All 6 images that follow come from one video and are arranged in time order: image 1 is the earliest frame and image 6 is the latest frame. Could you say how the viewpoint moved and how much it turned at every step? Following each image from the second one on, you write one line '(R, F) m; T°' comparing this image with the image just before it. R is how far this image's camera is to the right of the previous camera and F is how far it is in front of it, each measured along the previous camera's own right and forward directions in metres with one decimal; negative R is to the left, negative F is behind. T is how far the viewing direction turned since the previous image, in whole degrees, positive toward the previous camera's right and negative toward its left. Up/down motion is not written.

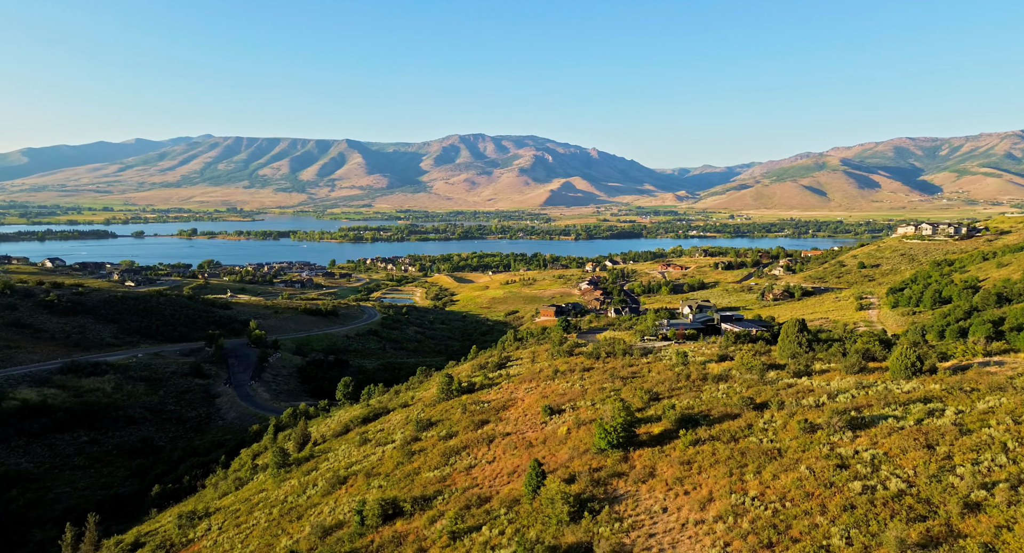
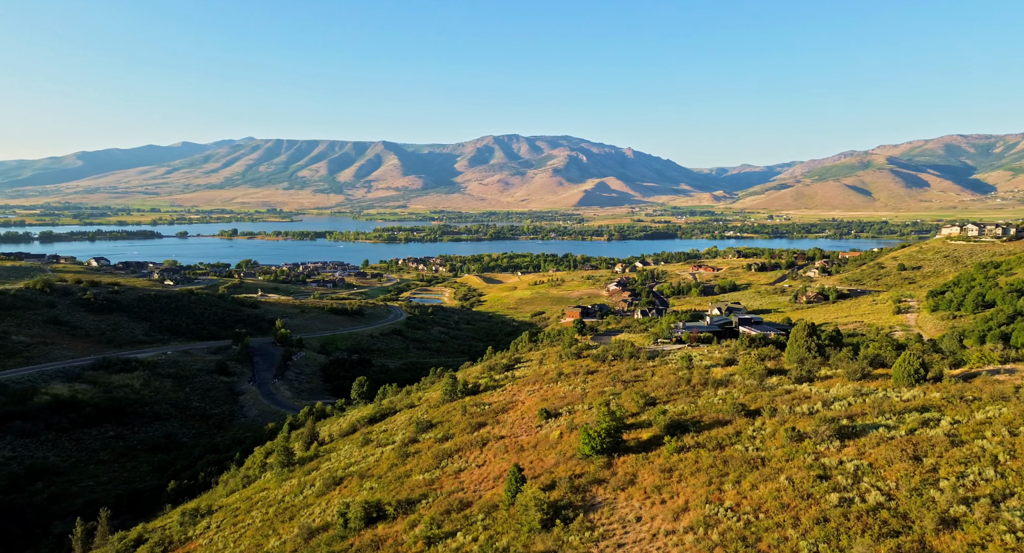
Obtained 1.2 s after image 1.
(+2.1, +0.5) m; -3°
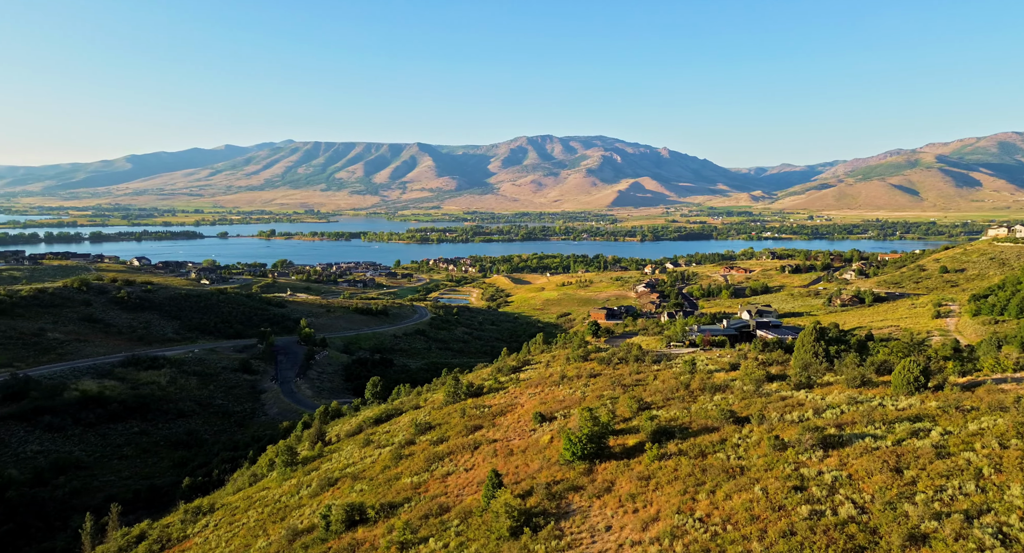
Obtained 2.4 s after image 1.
(+2.2, +0.5) m; -3°
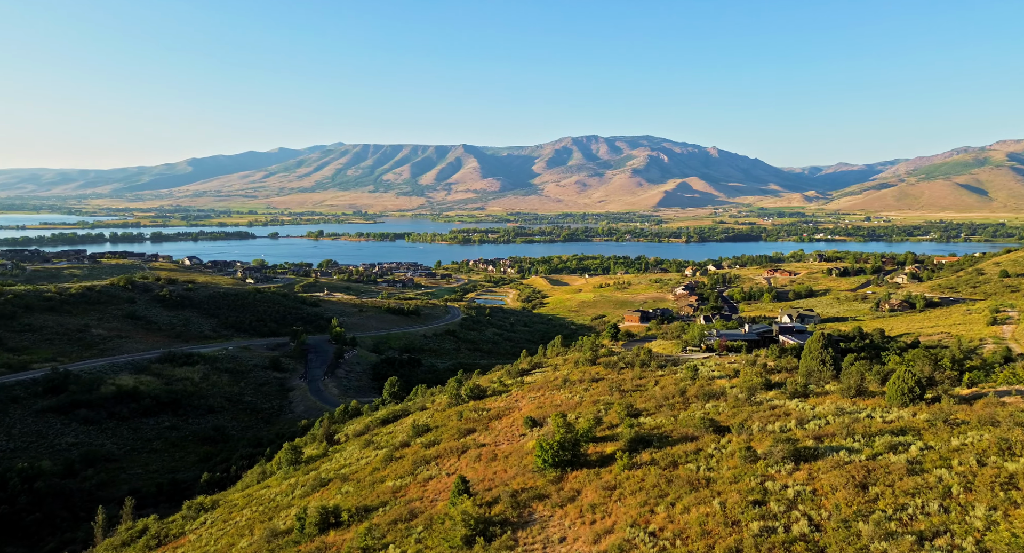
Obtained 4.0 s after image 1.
(+2.9, +0.8) m; -4°
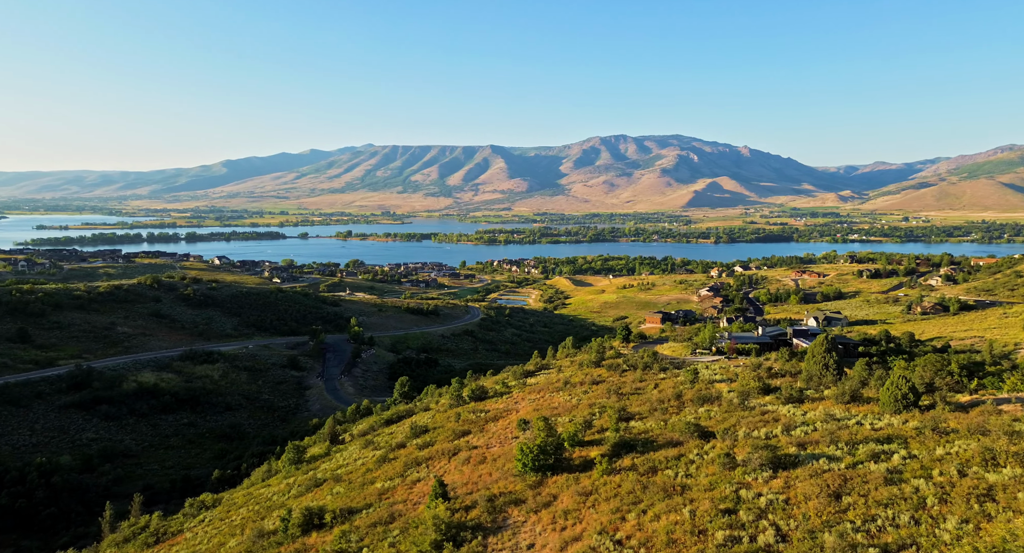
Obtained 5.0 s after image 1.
(+1.8, +0.6) m; -3°
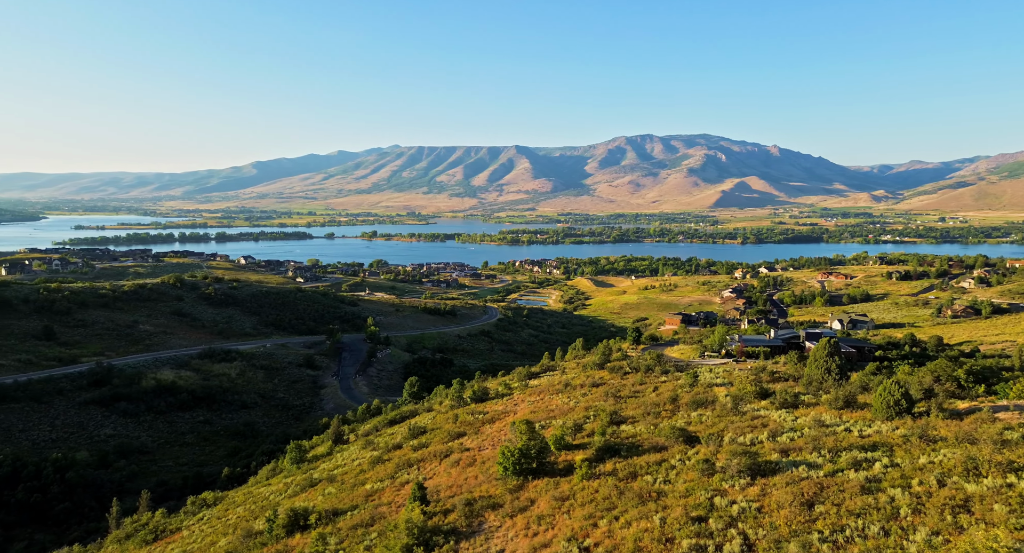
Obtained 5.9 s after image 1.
(+1.6, +0.6) m; -2°
